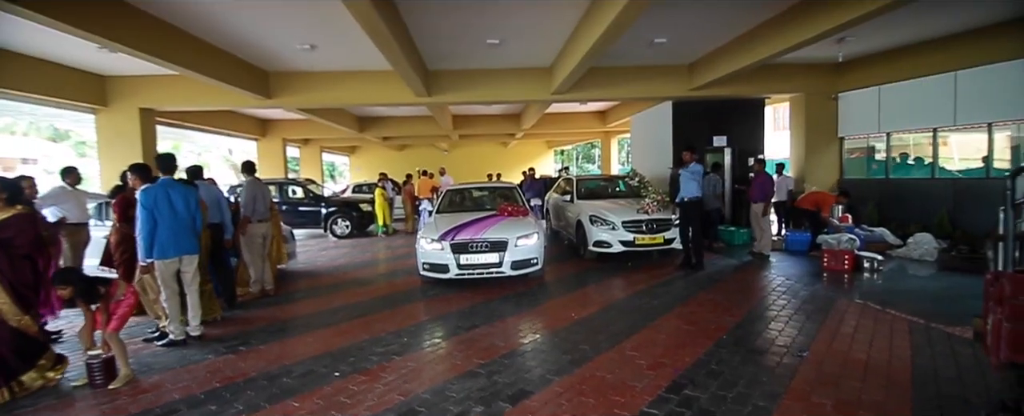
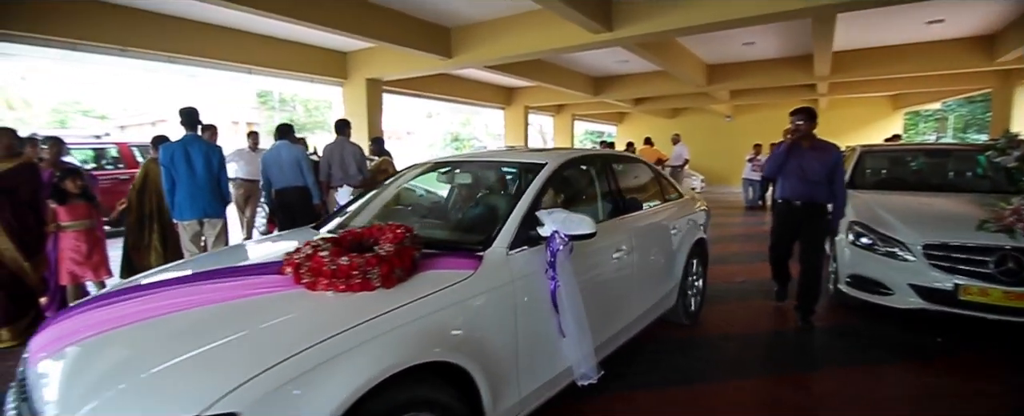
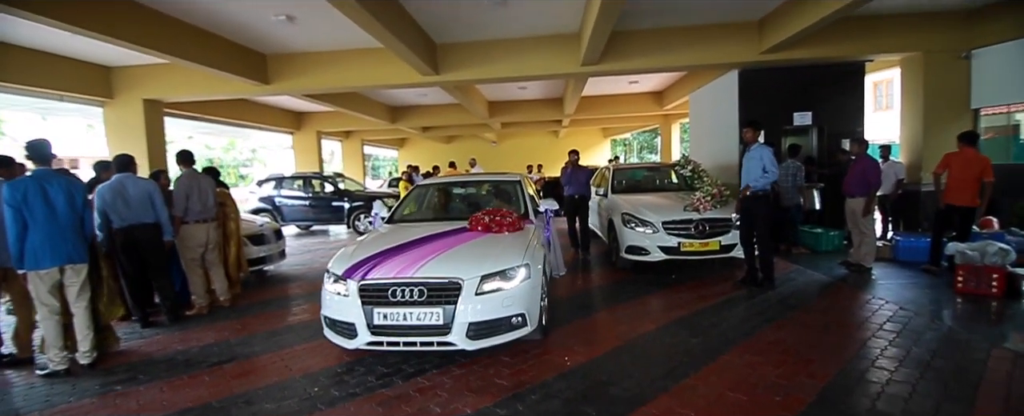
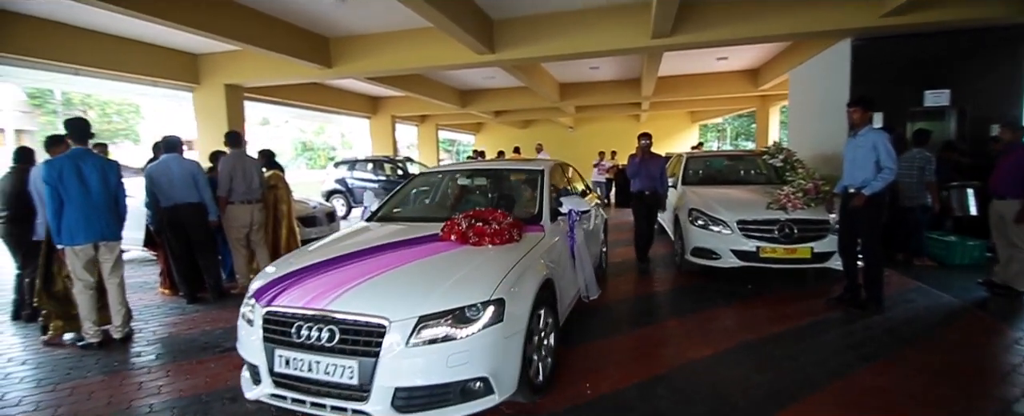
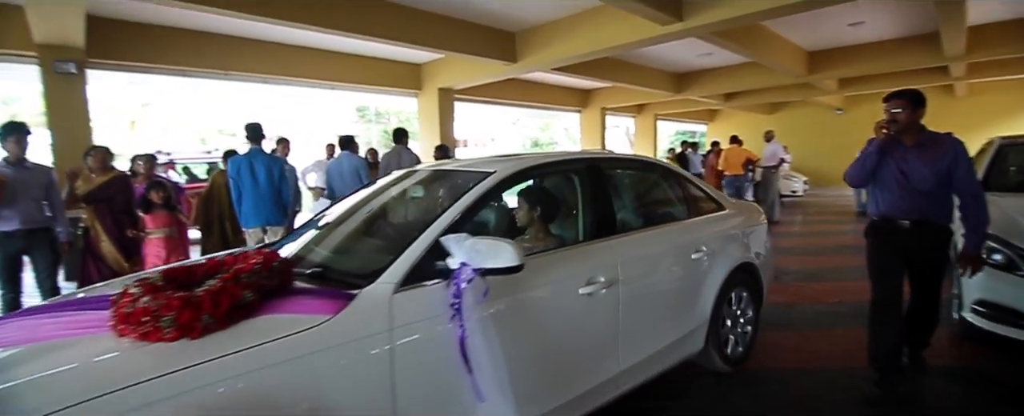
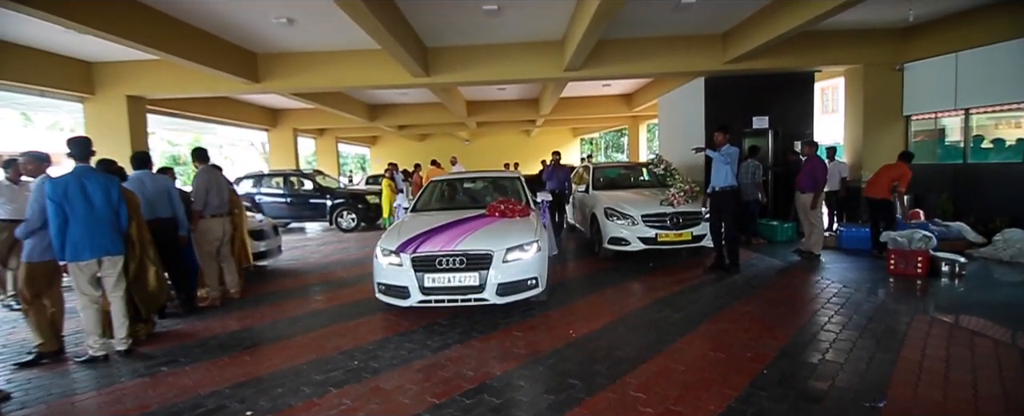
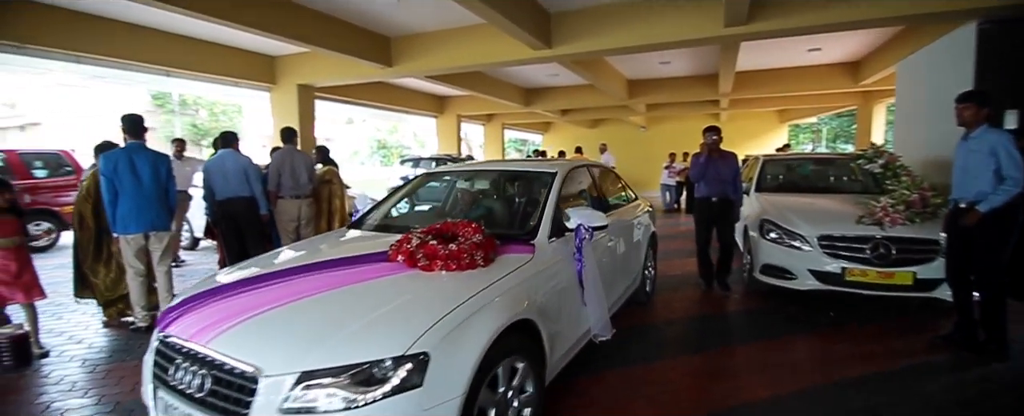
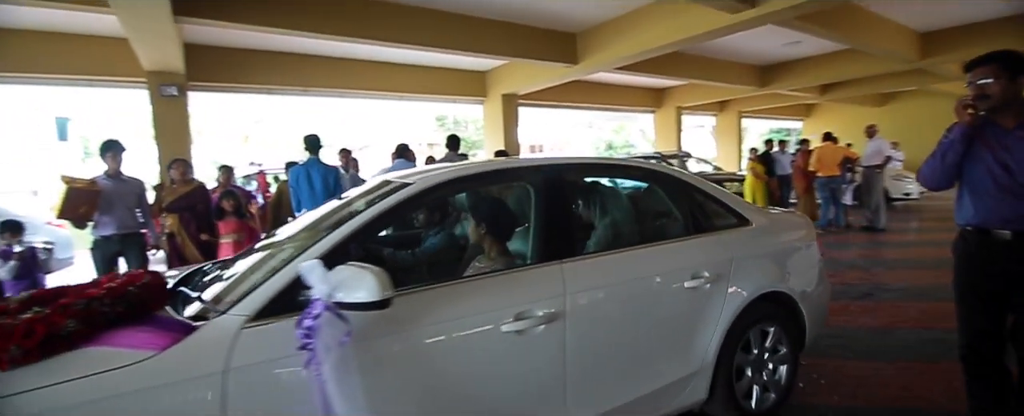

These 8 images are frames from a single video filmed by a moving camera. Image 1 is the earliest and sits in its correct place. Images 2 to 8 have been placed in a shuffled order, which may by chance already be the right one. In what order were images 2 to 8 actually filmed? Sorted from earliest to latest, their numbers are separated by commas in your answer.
6, 3, 4, 7, 2, 5, 8
